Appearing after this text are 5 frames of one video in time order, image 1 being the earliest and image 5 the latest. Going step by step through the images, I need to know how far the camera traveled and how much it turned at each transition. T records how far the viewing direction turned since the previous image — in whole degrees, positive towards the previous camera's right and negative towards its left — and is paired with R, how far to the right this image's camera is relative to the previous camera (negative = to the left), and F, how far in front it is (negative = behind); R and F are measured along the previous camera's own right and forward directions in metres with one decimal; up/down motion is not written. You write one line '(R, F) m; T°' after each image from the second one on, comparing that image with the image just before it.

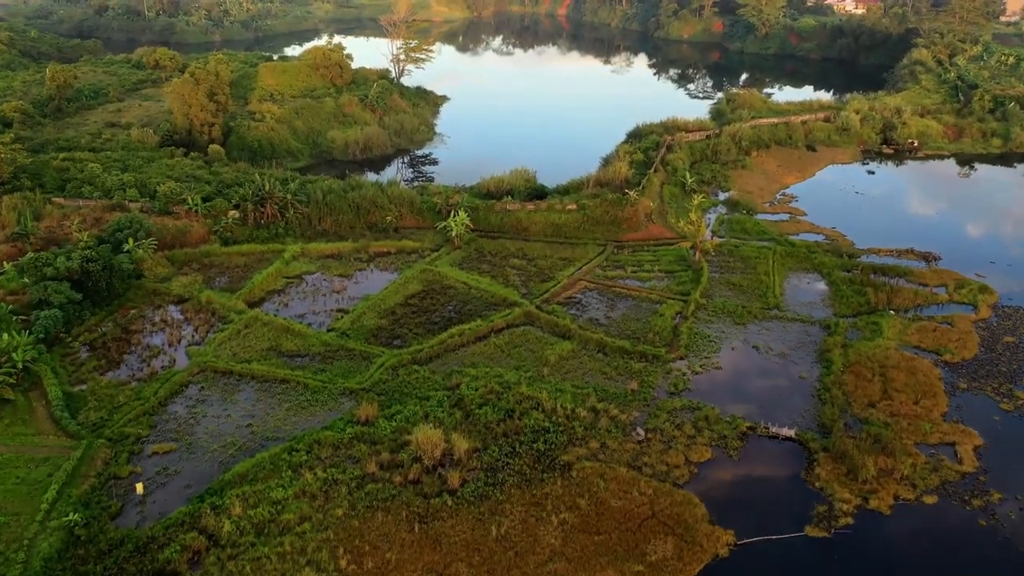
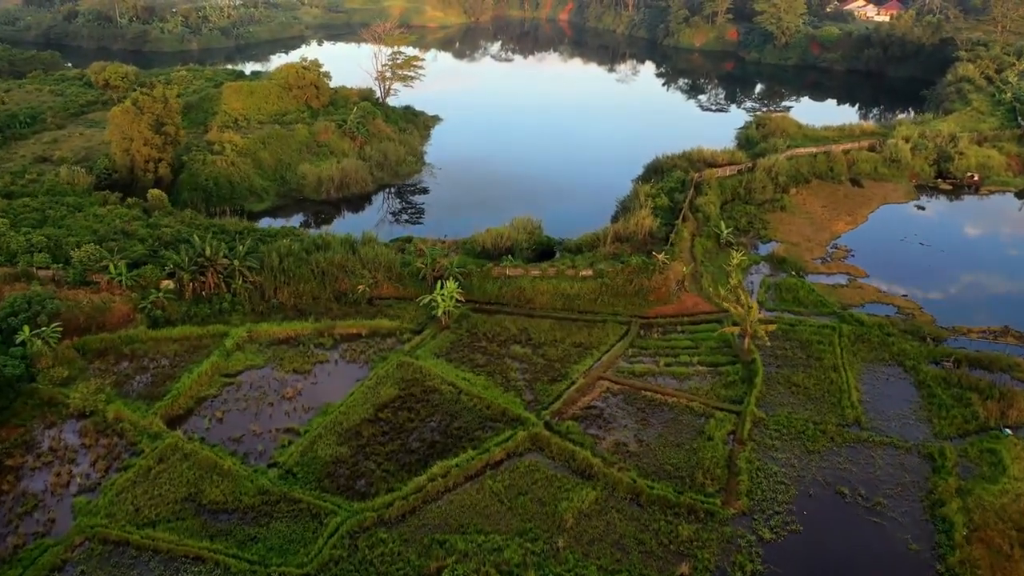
(-0.1, +4.2) m; 0°
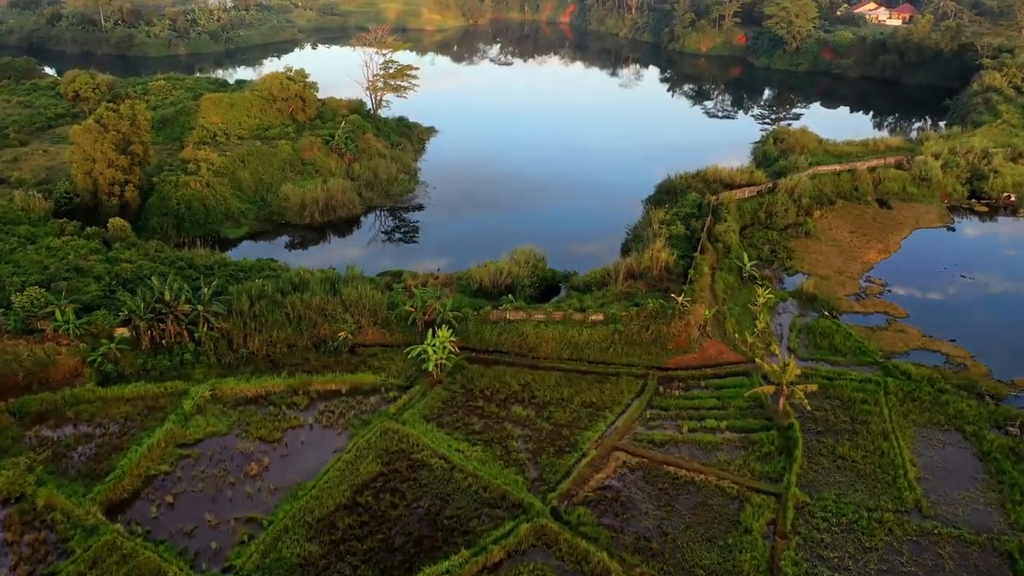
(0.0, +2.1) m; 0°
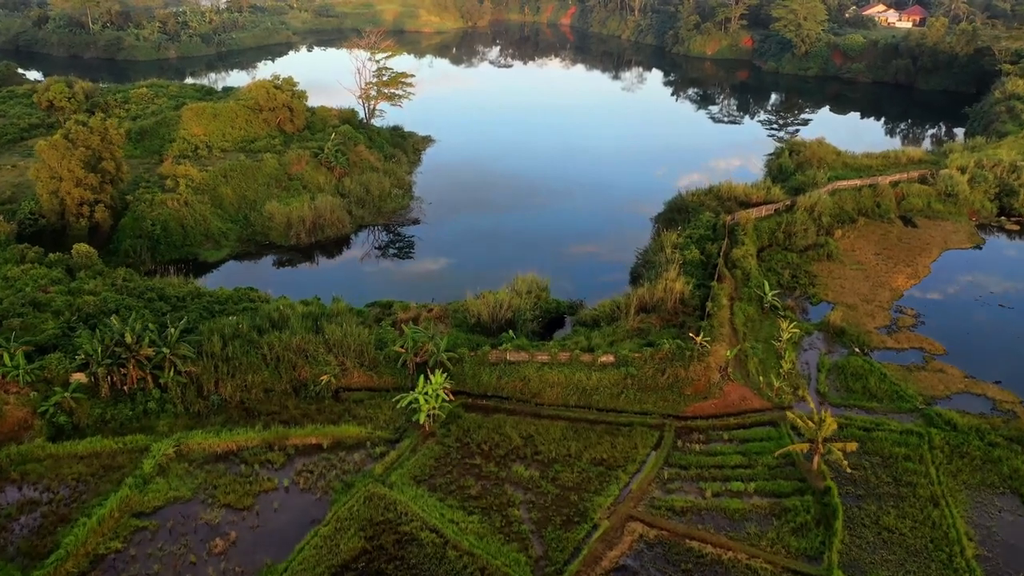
(0.0, +1.6) m; 0°
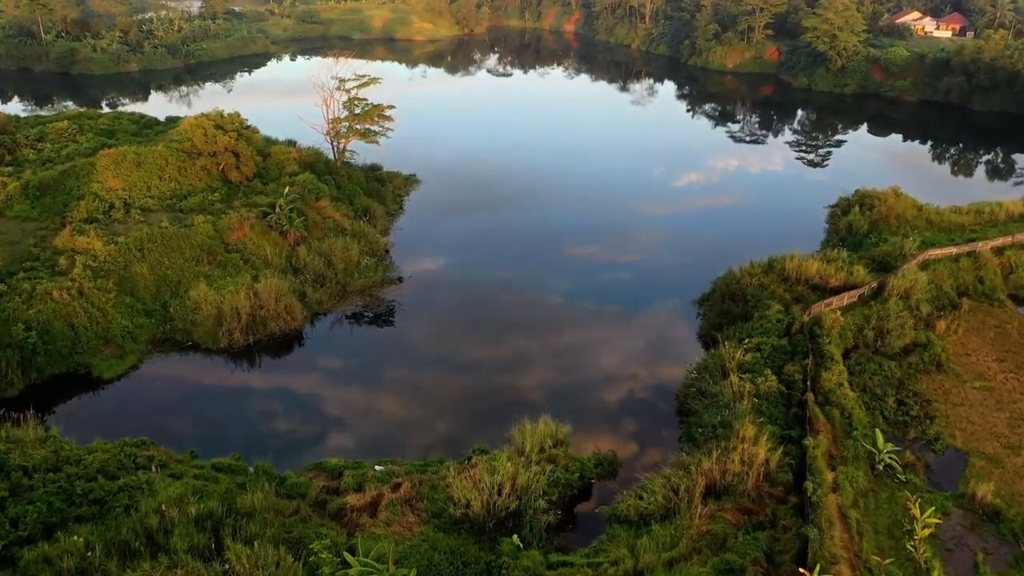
(-0.1, +5.4) m; 0°
